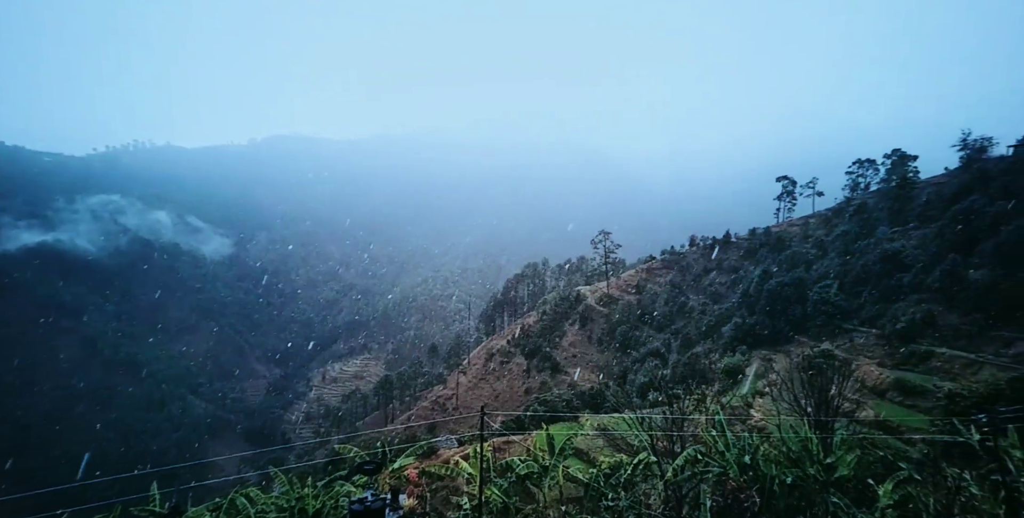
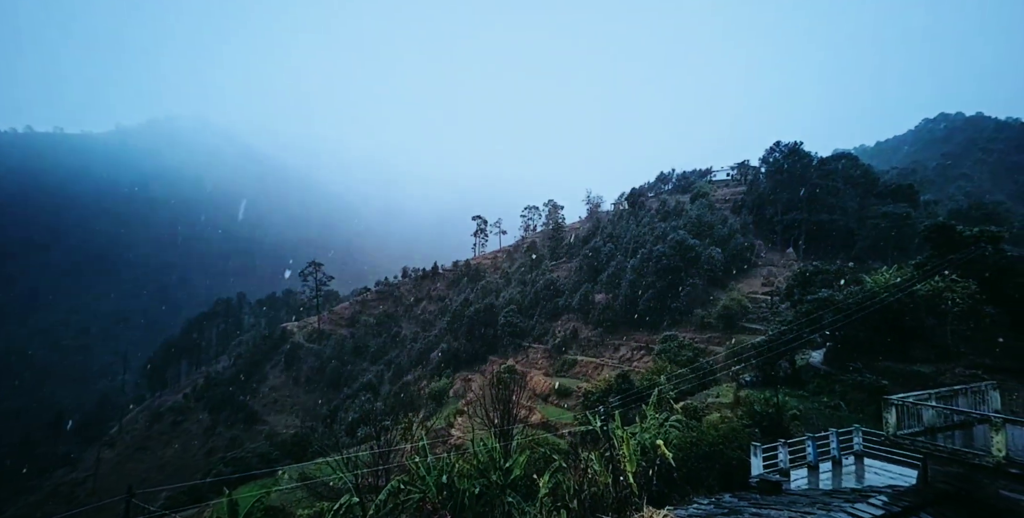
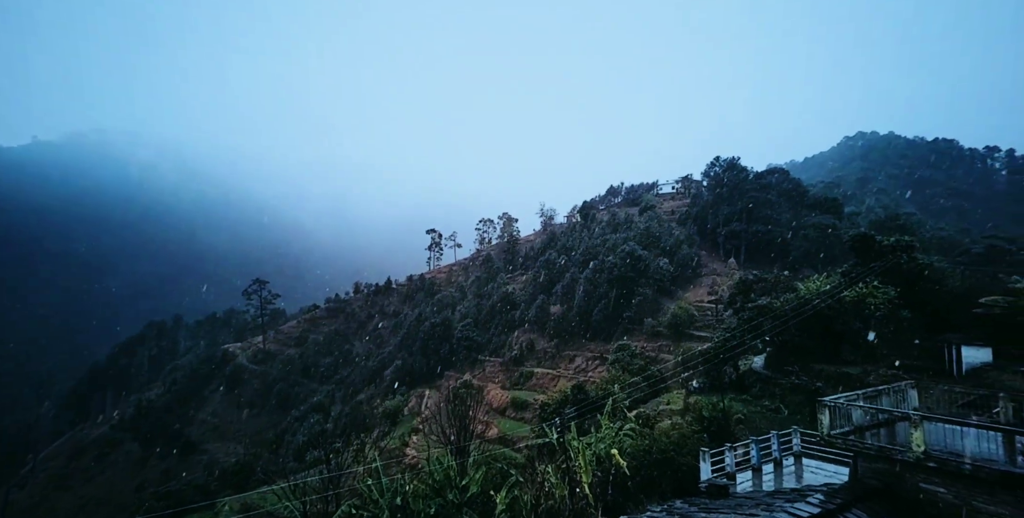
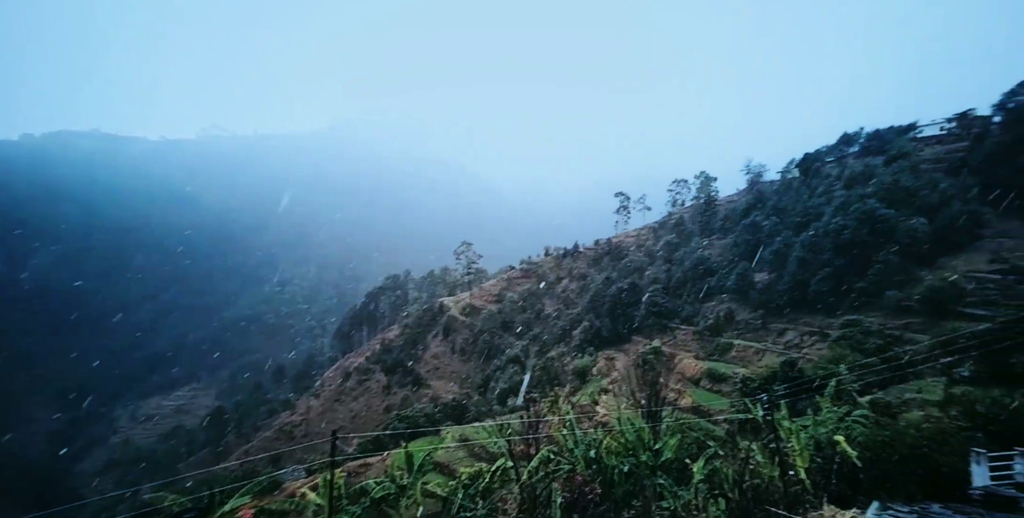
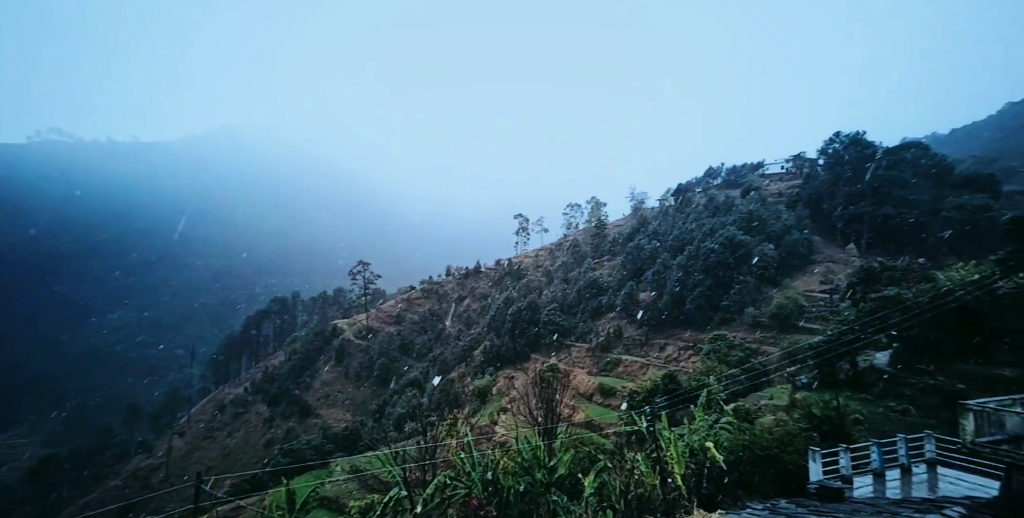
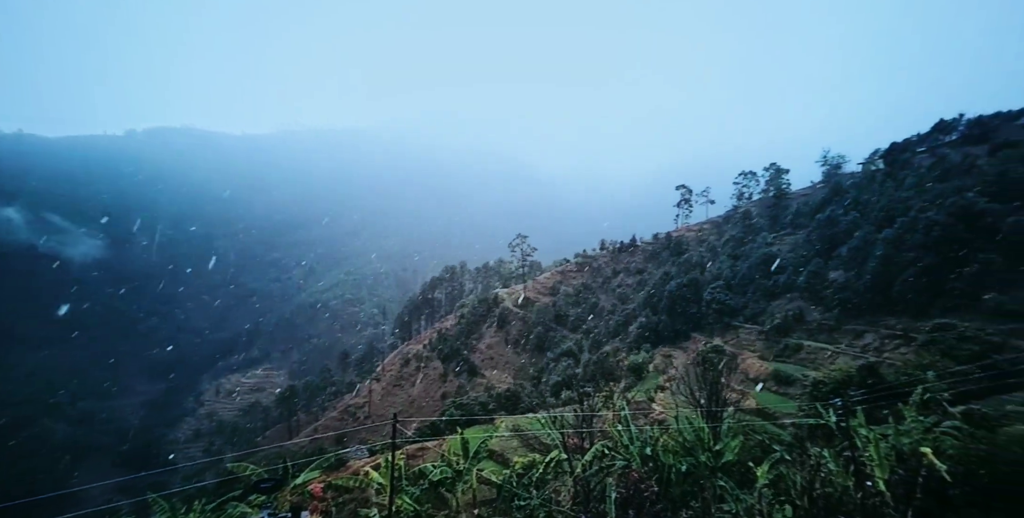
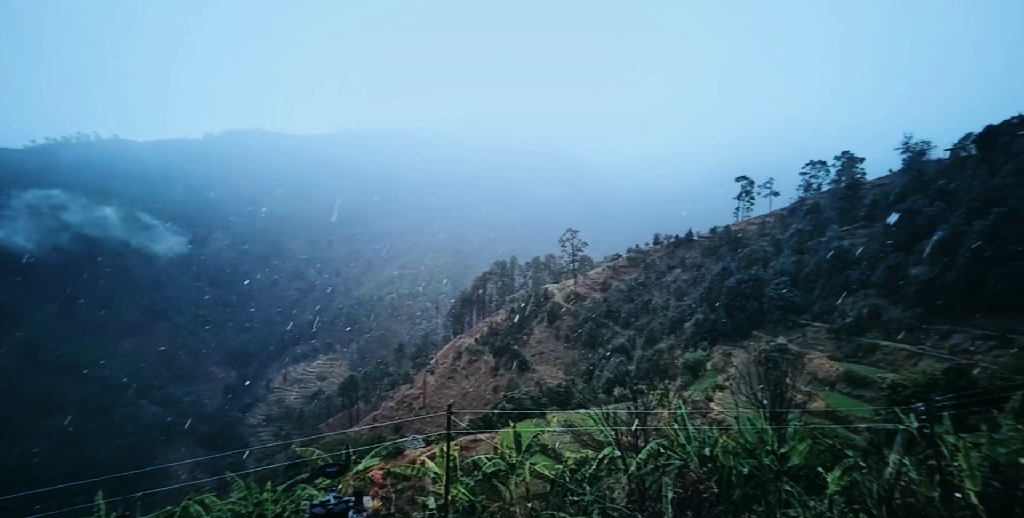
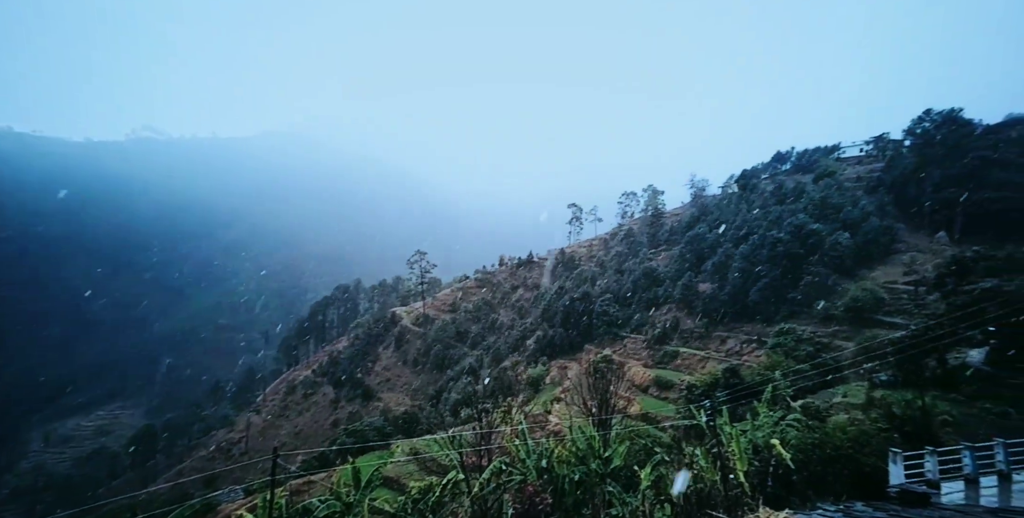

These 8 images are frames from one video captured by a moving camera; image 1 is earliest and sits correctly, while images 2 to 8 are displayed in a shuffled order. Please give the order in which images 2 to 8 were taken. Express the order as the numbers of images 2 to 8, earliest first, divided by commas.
7, 6, 4, 8, 5, 2, 3
